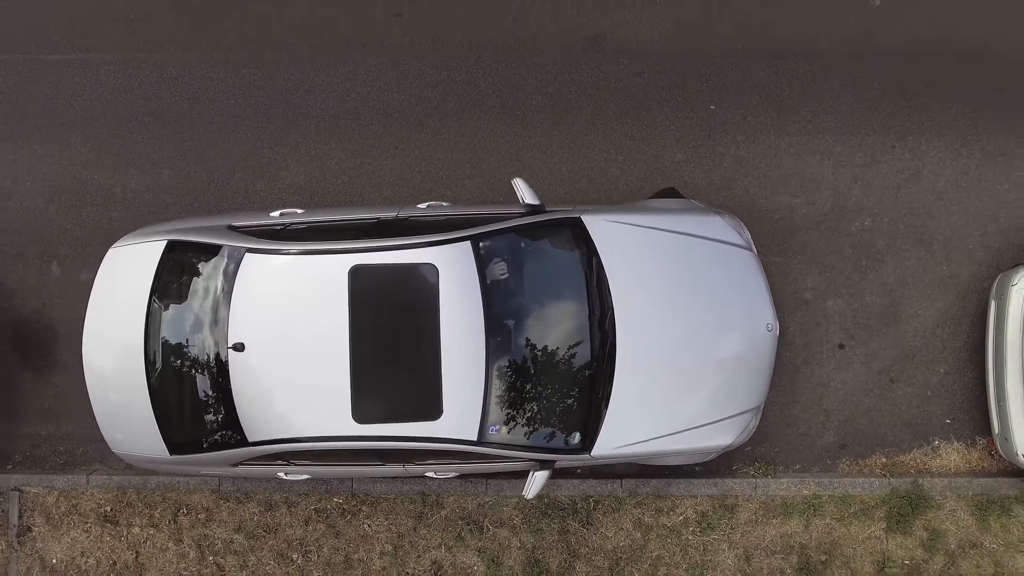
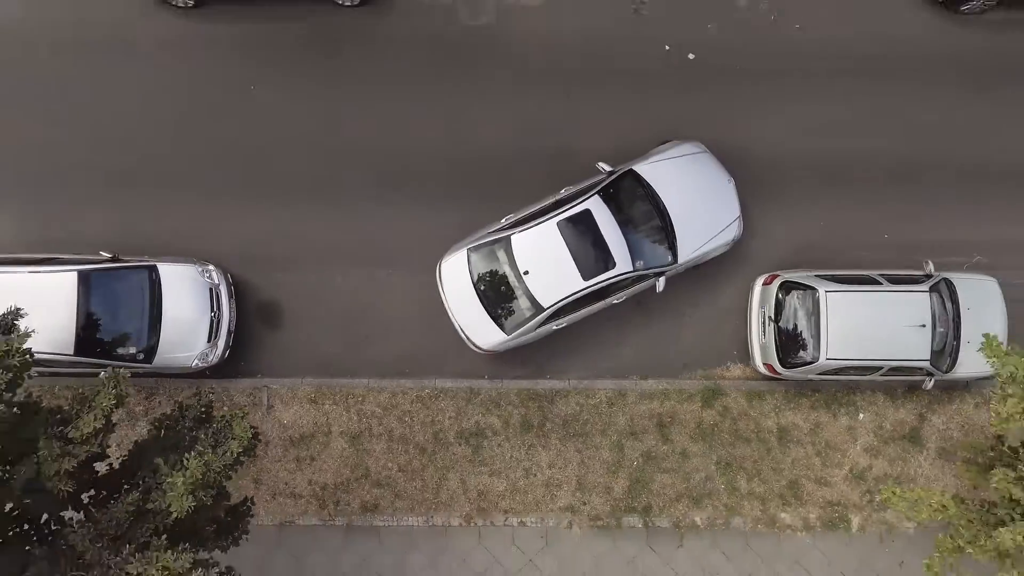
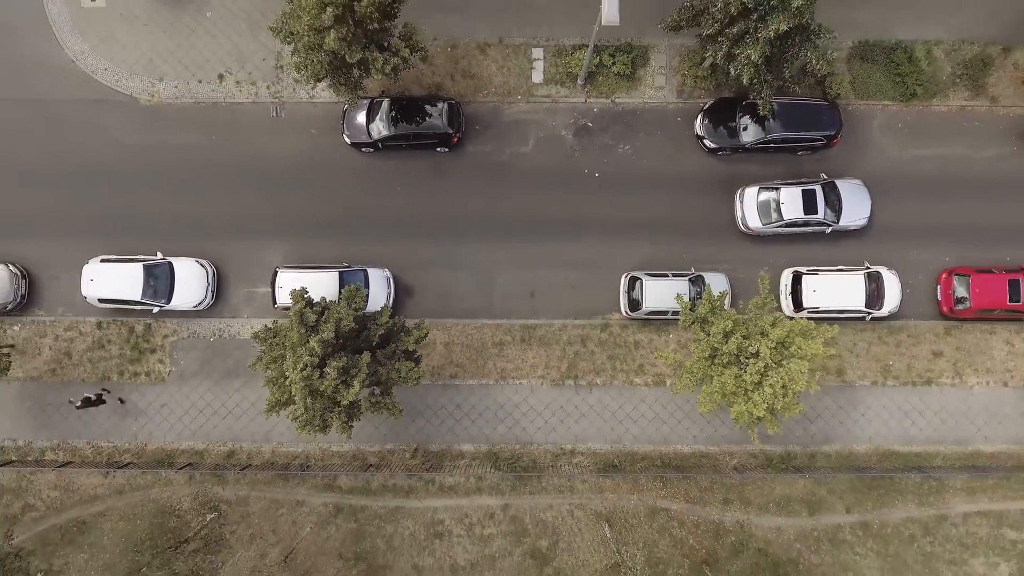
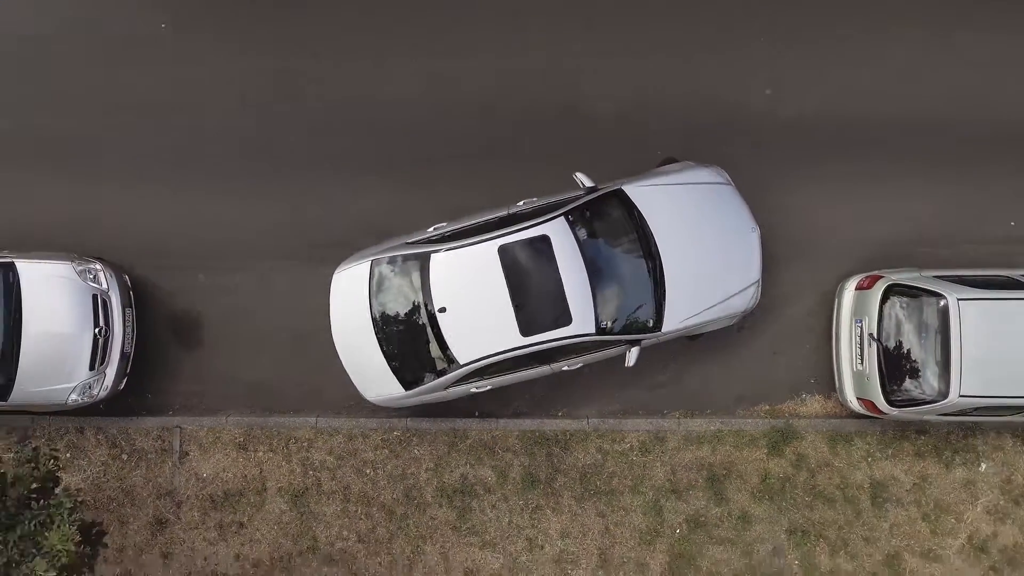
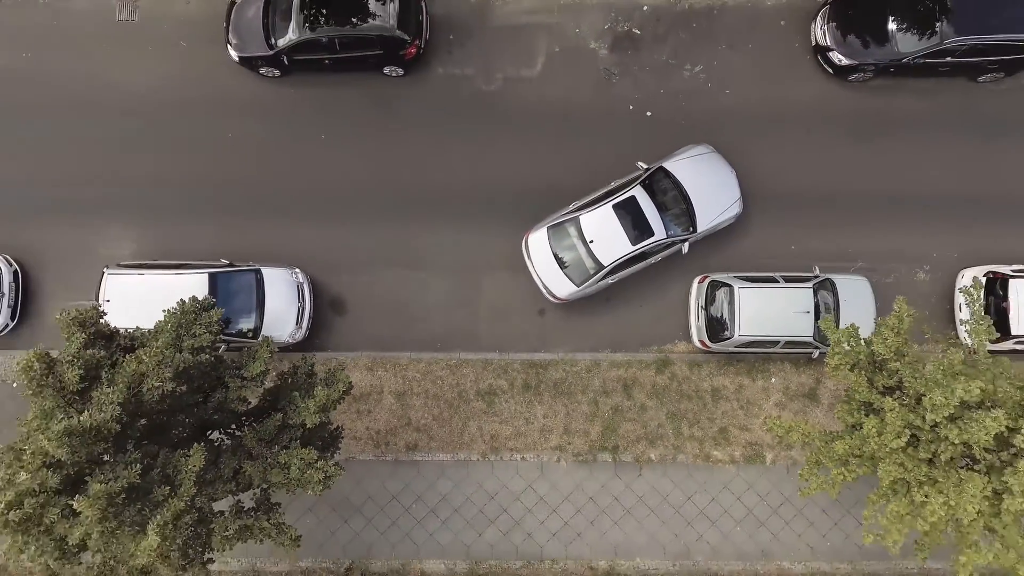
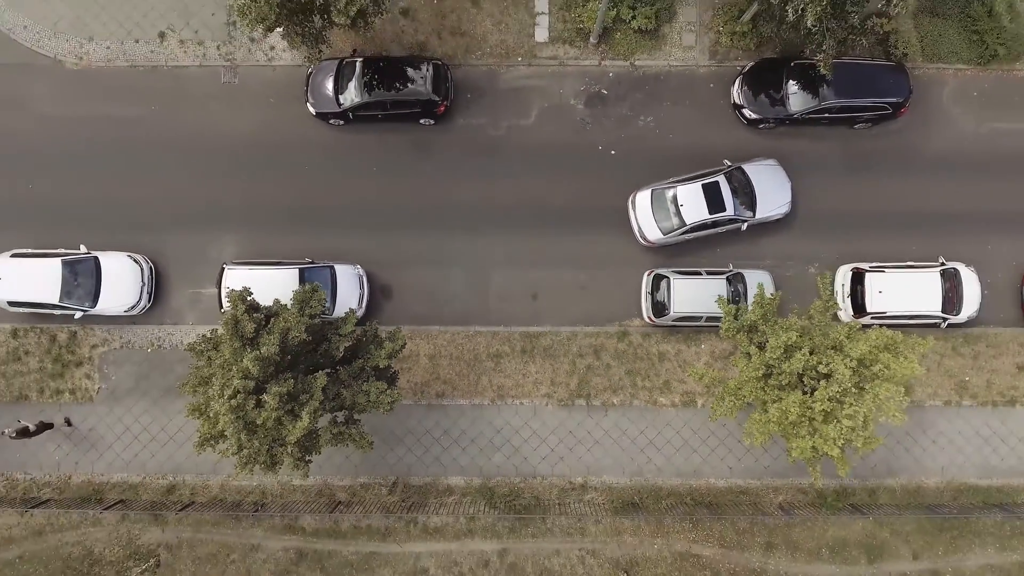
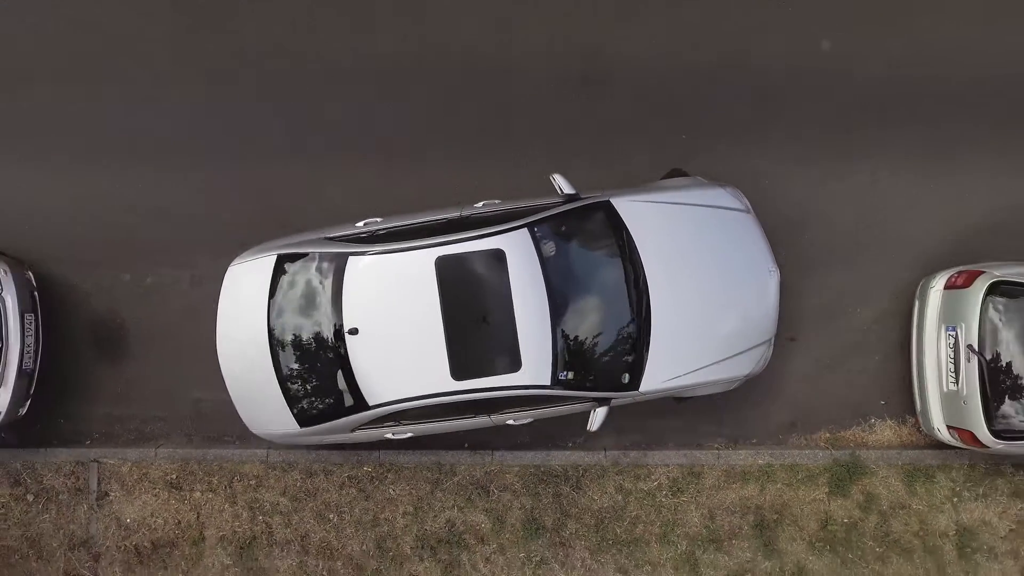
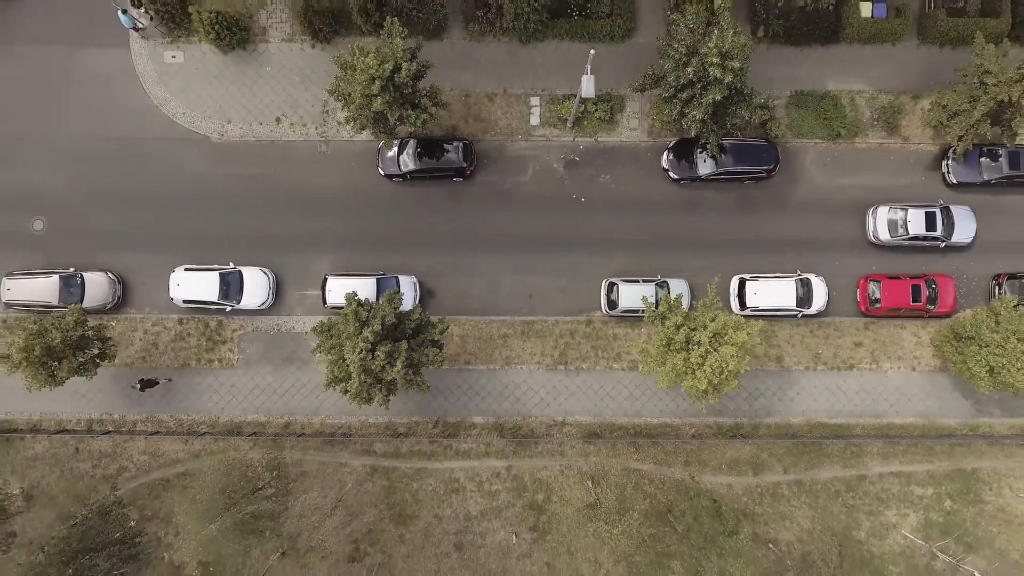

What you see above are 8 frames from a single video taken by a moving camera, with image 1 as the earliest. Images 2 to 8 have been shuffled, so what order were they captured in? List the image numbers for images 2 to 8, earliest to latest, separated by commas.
7, 4, 2, 5, 6, 3, 8
